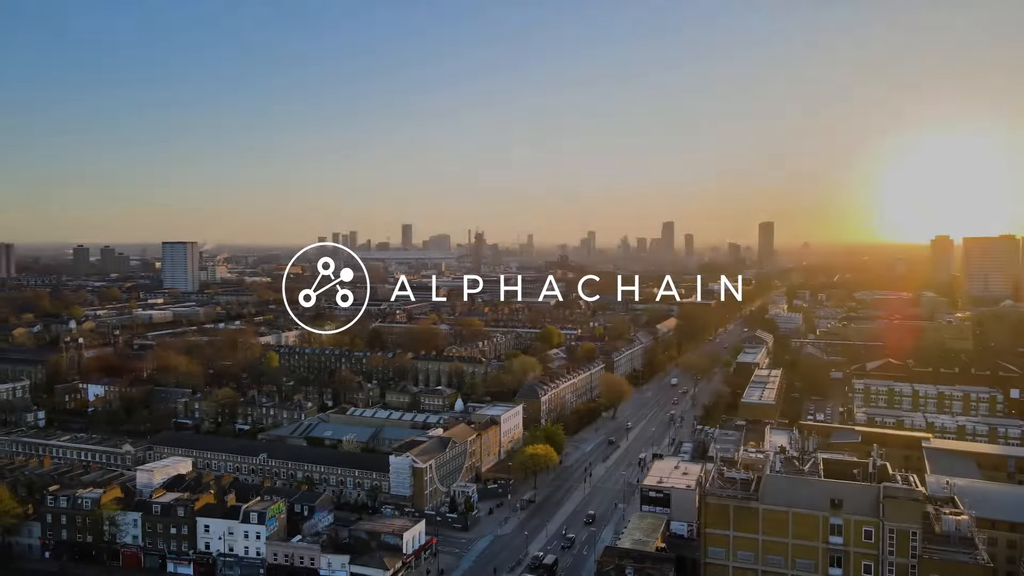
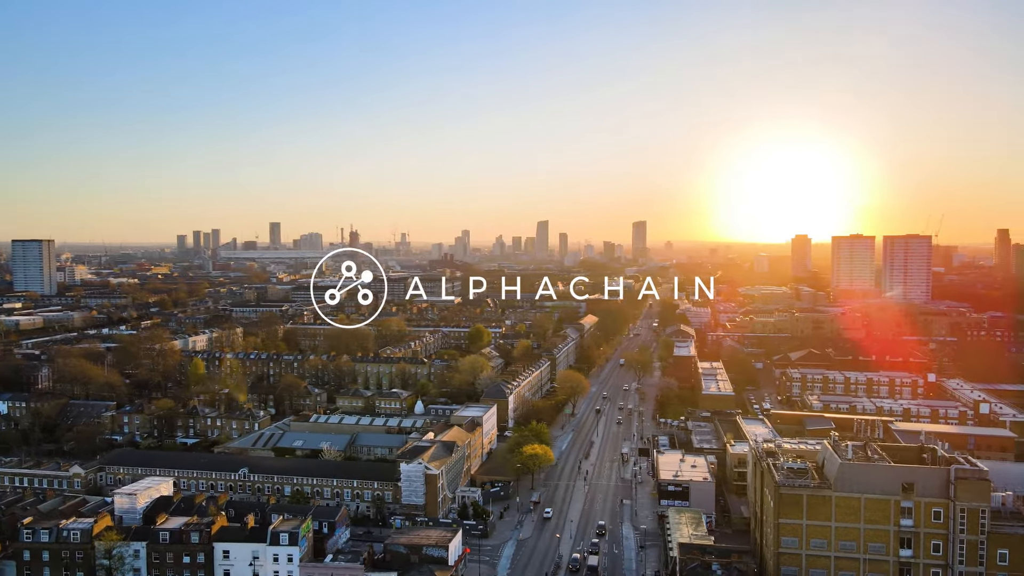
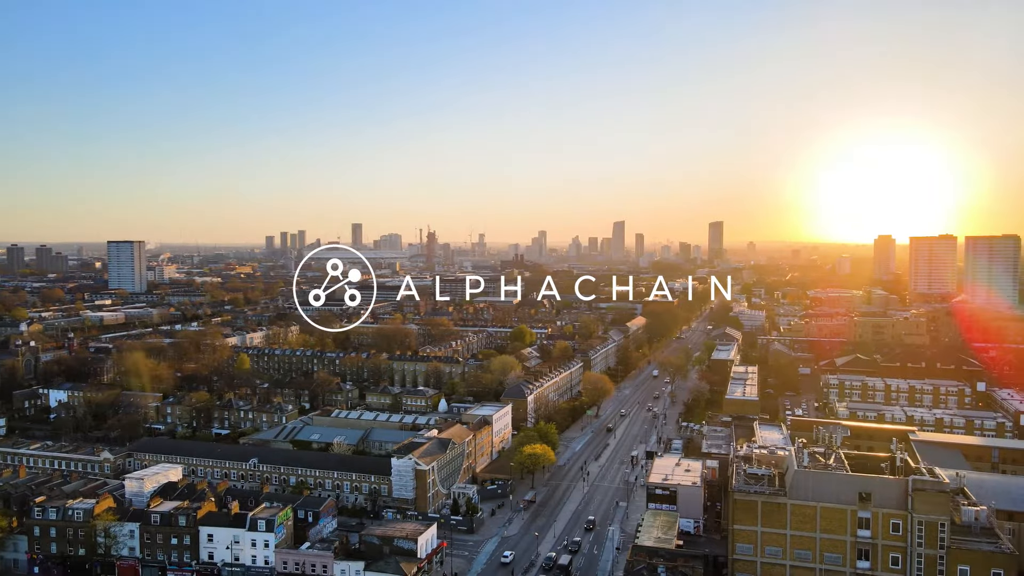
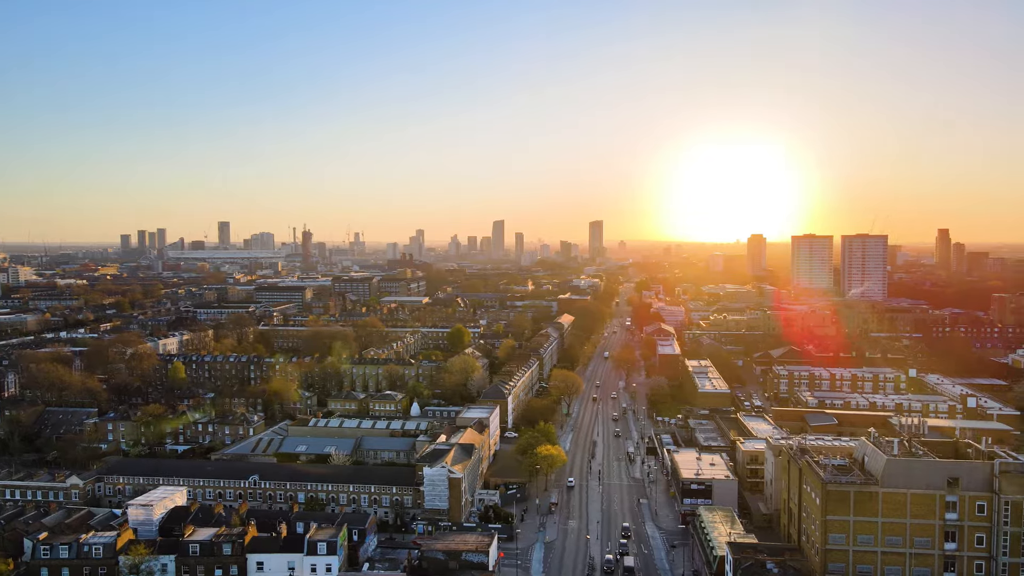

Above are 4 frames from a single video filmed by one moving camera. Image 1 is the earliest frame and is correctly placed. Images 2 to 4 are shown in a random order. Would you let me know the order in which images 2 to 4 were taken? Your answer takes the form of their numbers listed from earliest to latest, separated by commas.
3, 2, 4
